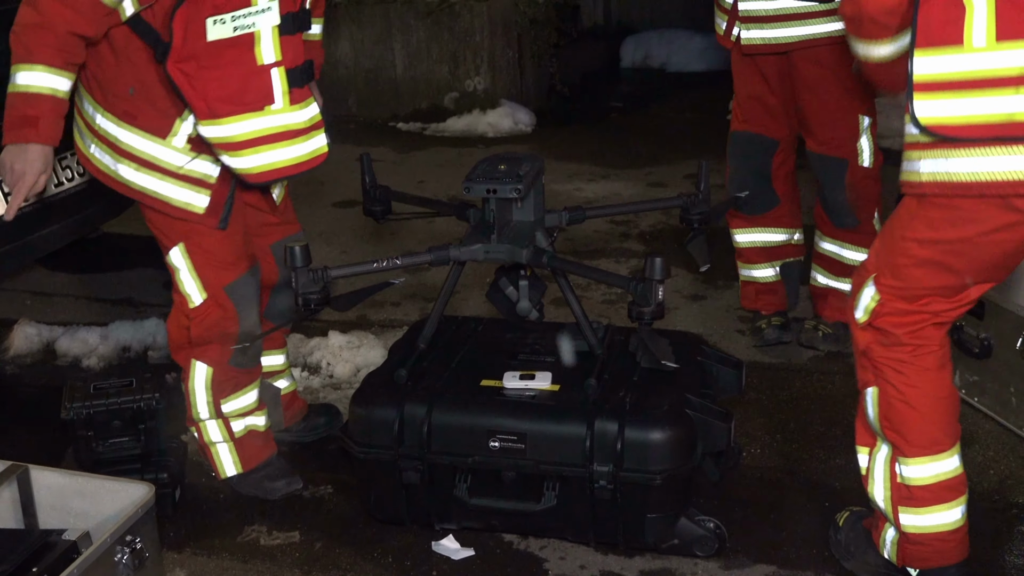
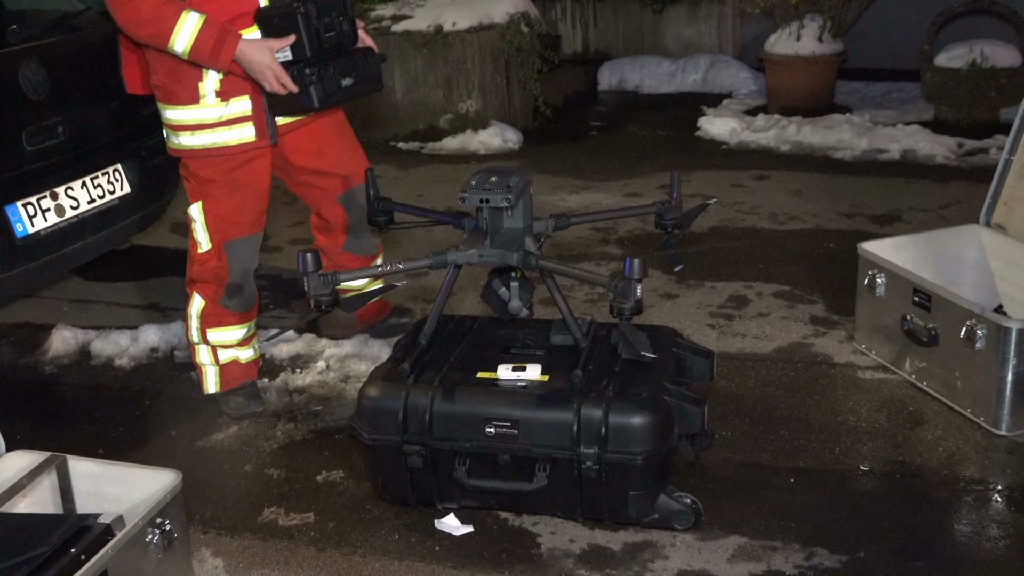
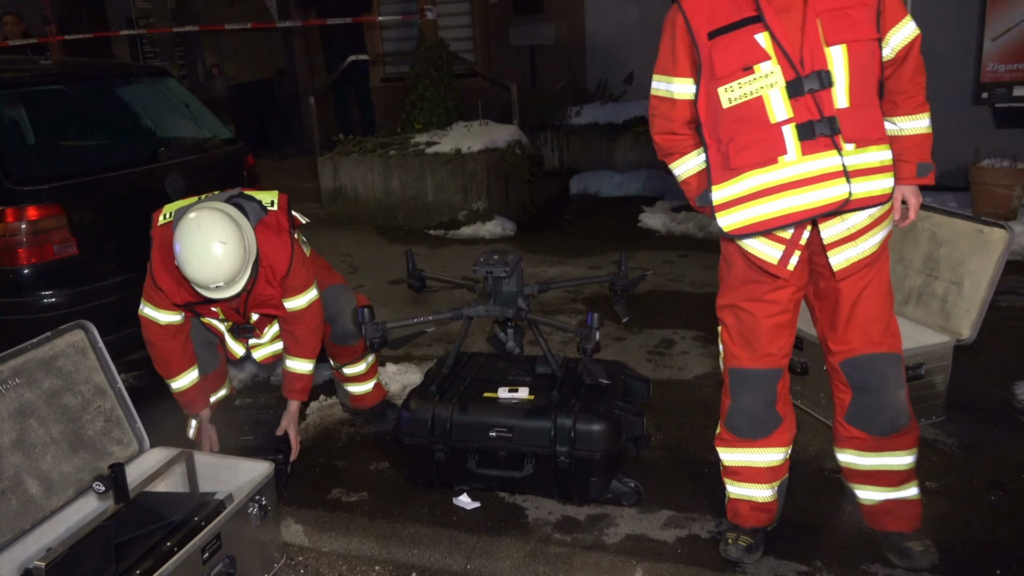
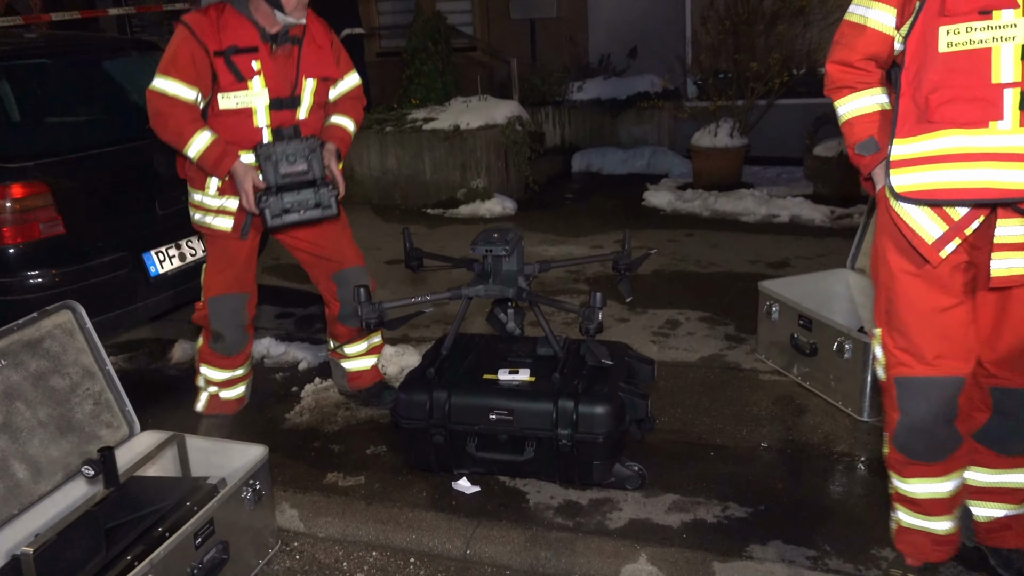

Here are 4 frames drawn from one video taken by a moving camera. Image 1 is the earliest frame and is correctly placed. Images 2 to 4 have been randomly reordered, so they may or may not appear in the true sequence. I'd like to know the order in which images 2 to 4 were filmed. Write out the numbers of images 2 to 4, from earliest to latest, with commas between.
3, 4, 2
